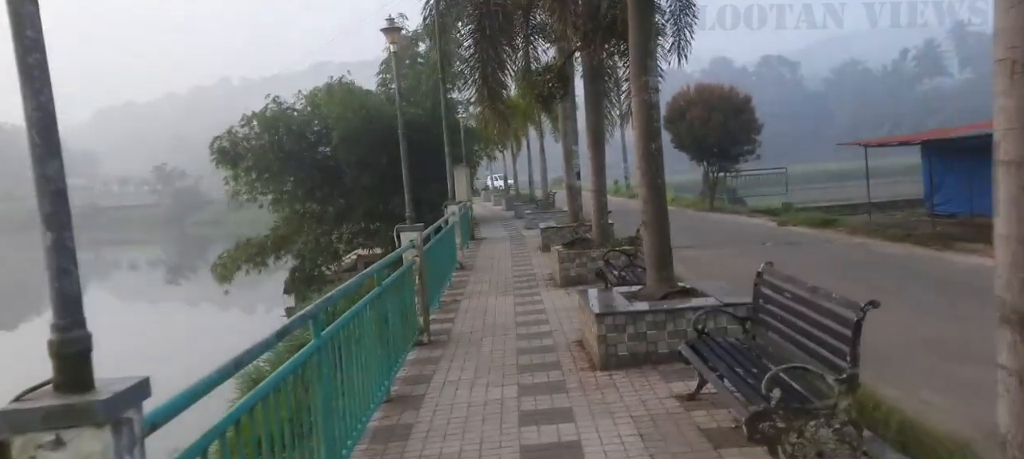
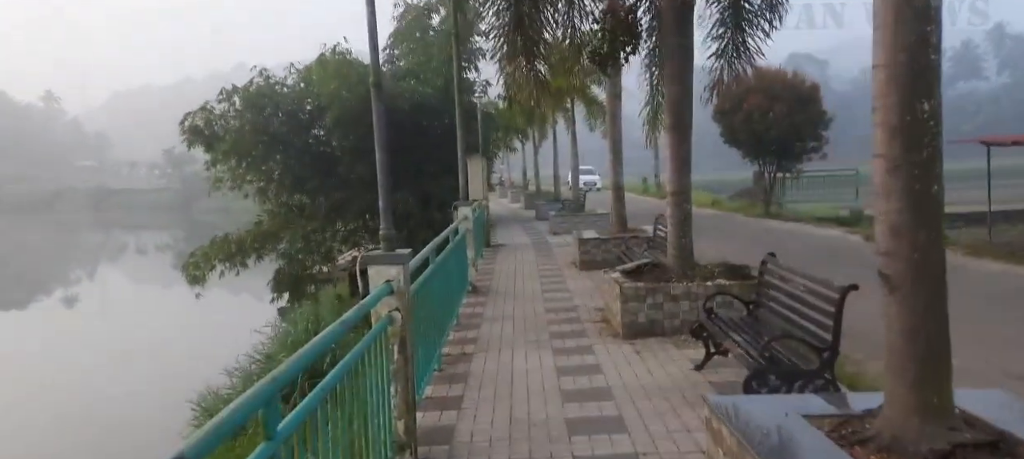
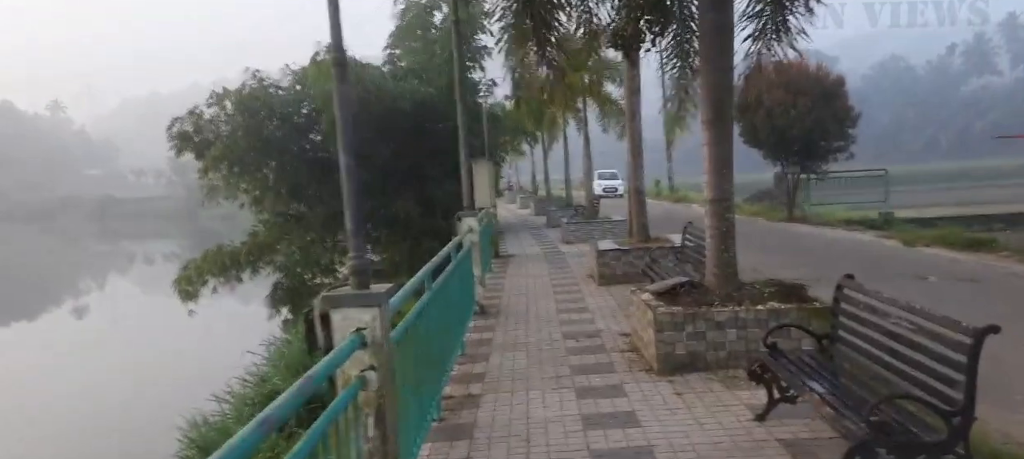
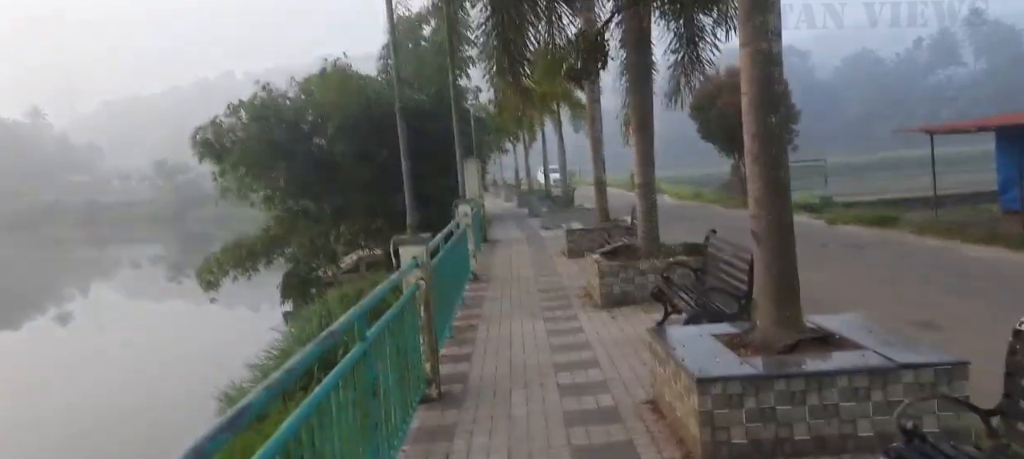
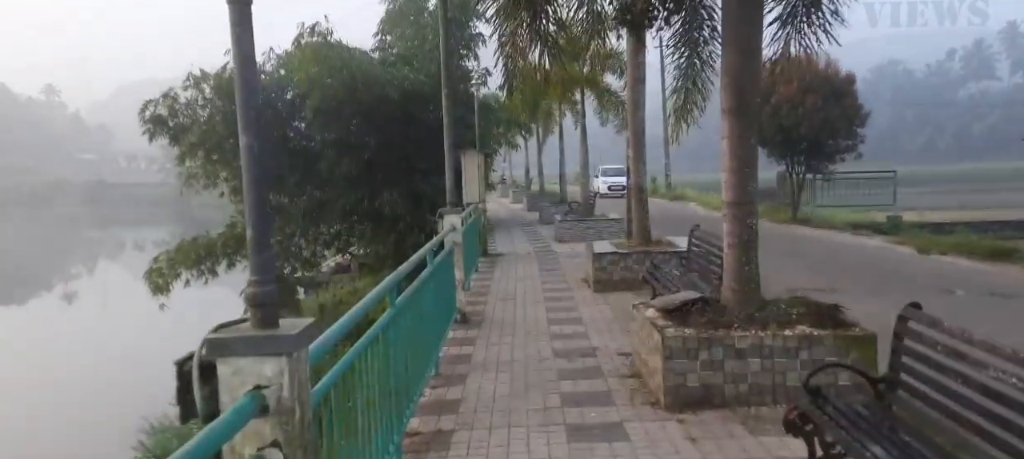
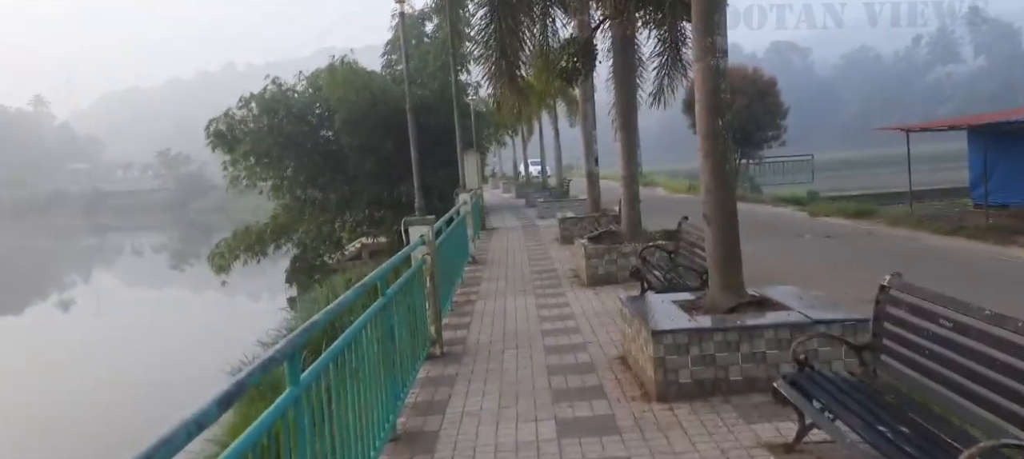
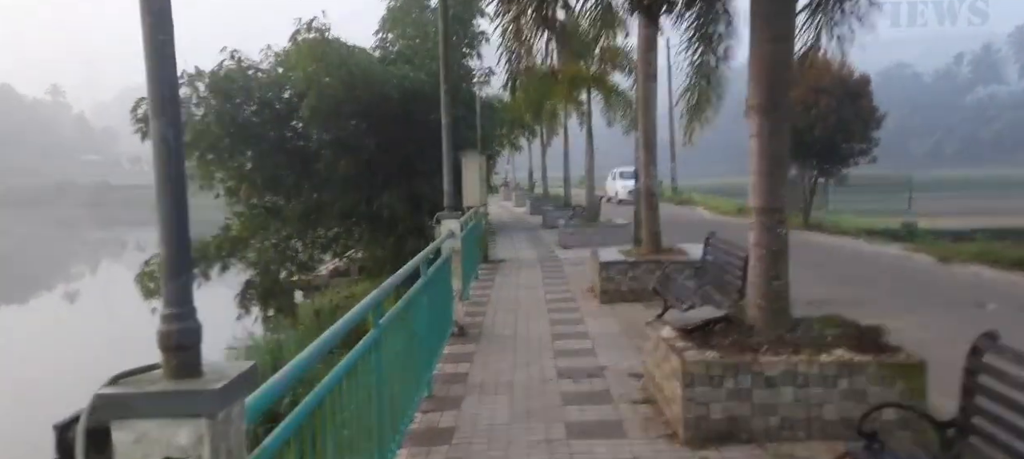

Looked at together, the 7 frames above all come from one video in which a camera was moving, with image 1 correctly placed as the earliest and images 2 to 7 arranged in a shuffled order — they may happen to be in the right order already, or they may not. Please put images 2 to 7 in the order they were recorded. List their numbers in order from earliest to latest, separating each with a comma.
6, 4, 2, 3, 5, 7
